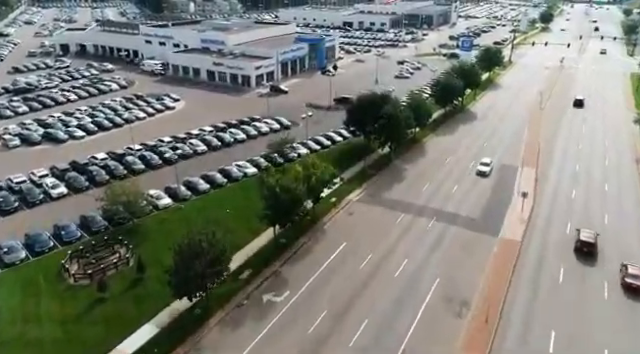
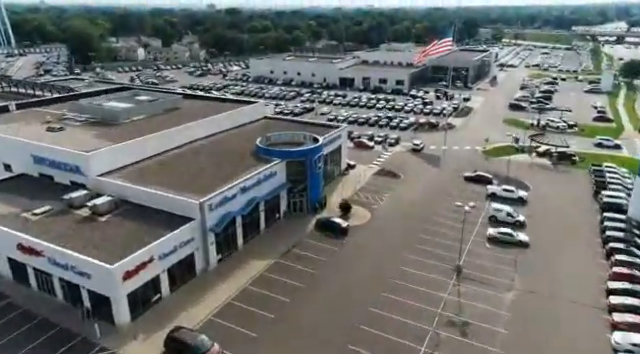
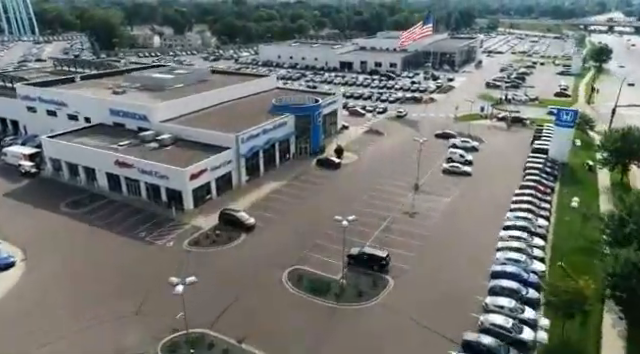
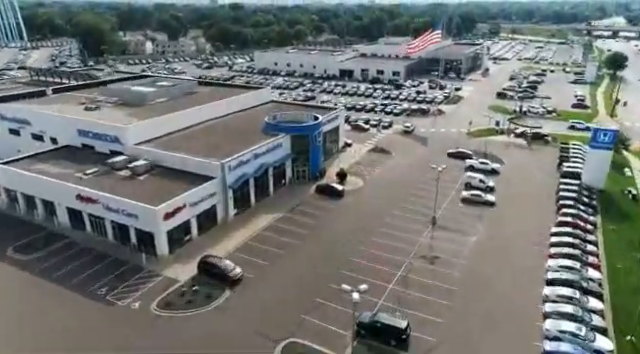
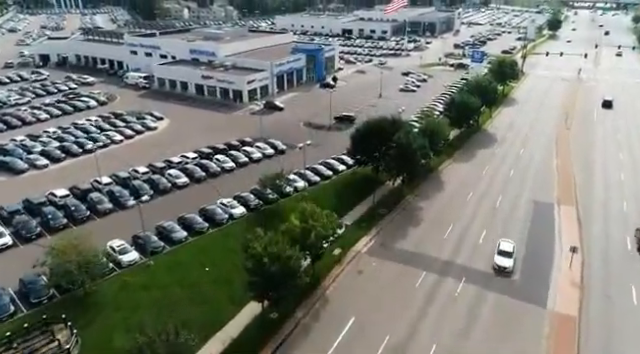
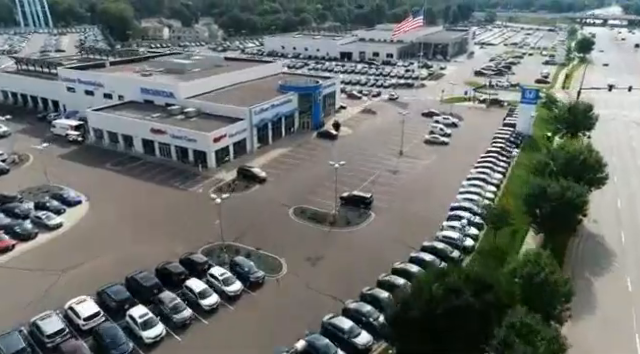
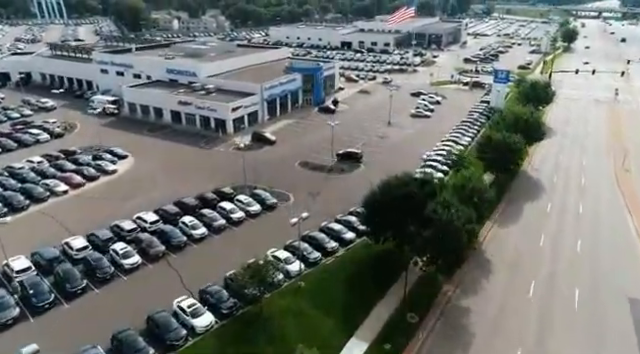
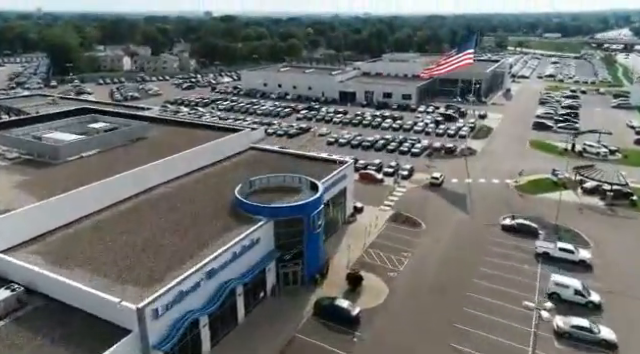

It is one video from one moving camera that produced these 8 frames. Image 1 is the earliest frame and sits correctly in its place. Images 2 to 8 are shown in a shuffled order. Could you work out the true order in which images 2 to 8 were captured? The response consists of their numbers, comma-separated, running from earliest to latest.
5, 7, 6, 3, 4, 2, 8
